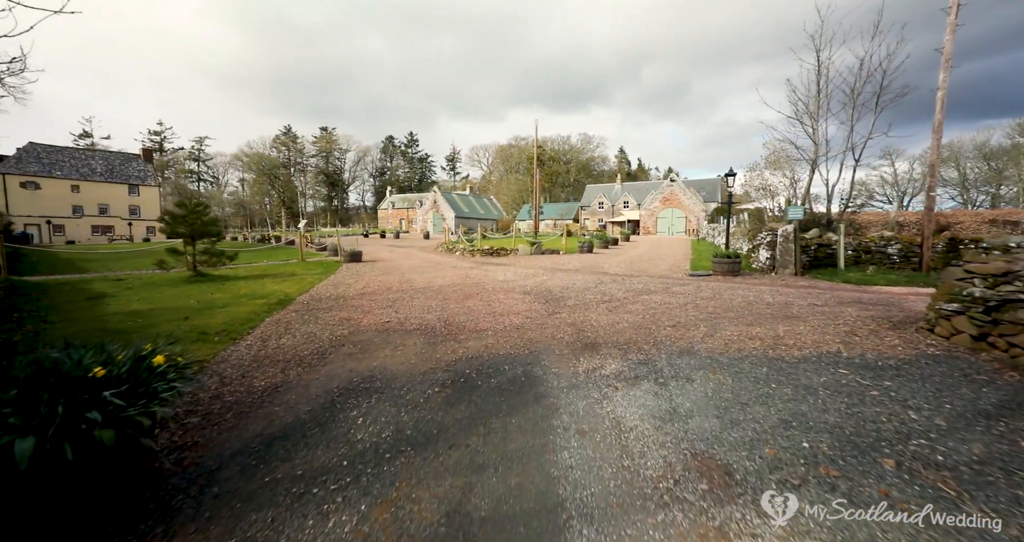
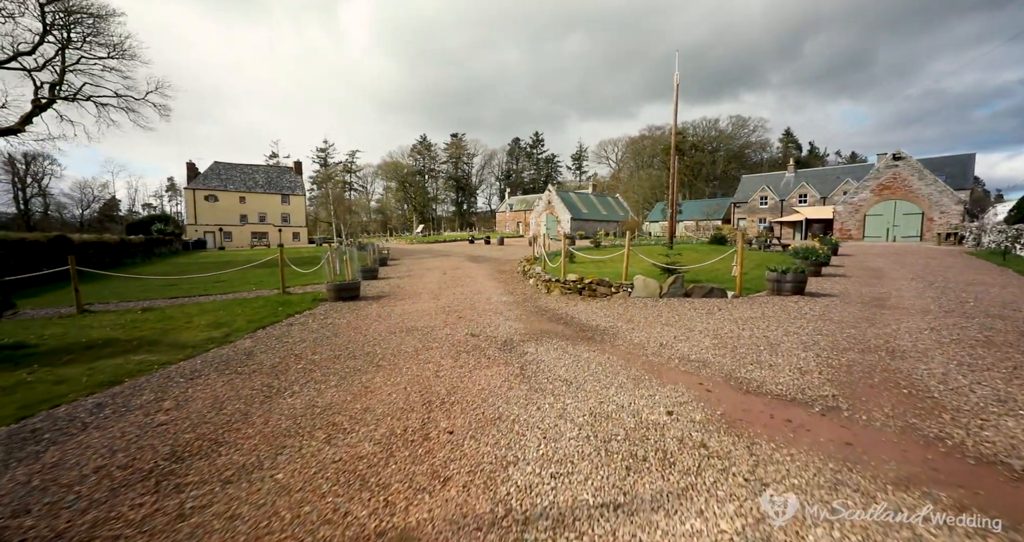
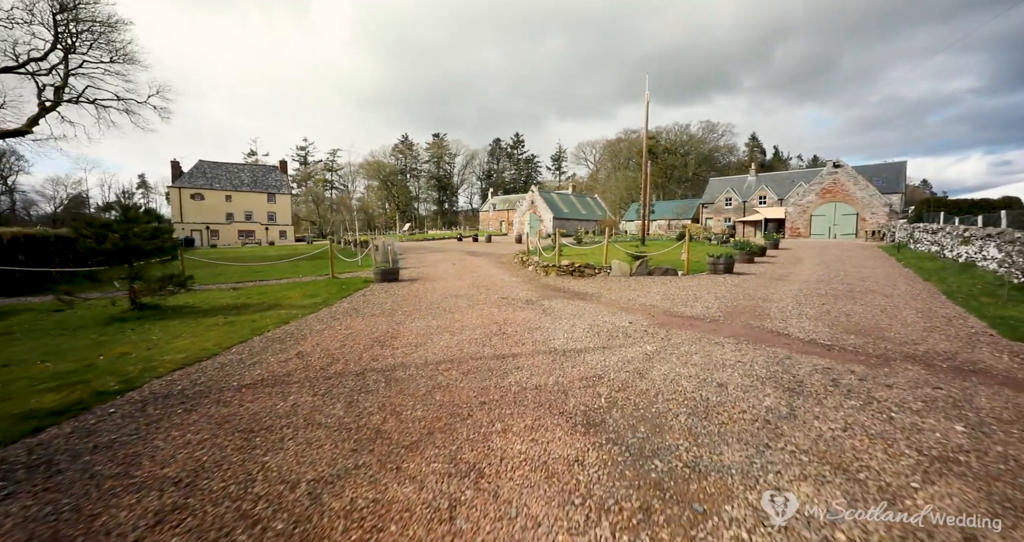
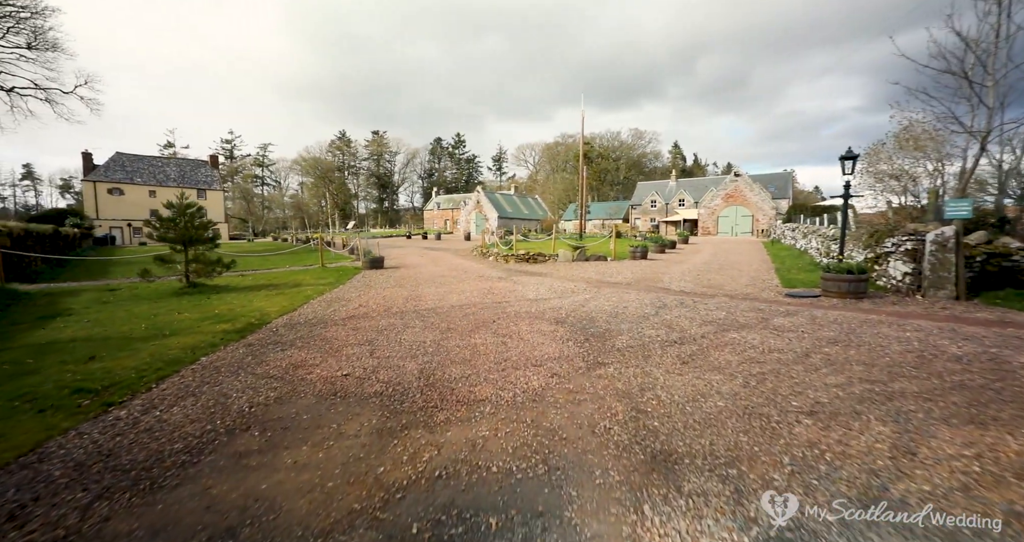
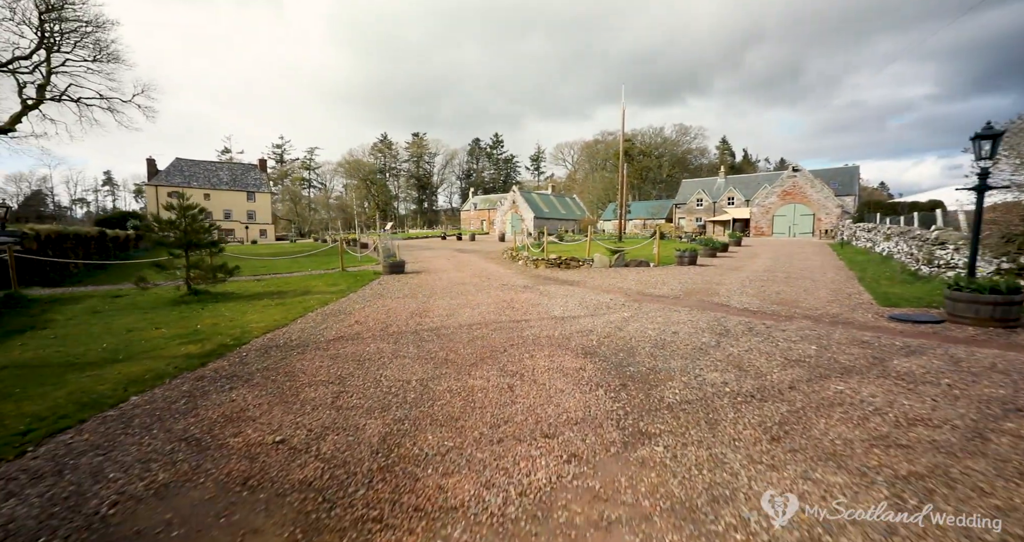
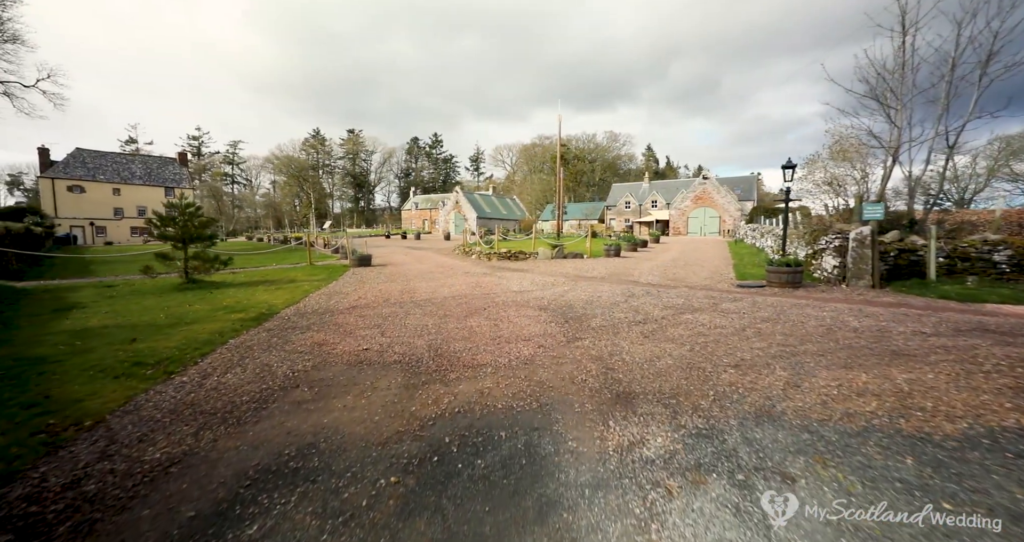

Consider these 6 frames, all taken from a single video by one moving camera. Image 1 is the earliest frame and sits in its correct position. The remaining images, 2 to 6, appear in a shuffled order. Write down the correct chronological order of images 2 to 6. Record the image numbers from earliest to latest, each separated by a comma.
6, 4, 5, 3, 2
